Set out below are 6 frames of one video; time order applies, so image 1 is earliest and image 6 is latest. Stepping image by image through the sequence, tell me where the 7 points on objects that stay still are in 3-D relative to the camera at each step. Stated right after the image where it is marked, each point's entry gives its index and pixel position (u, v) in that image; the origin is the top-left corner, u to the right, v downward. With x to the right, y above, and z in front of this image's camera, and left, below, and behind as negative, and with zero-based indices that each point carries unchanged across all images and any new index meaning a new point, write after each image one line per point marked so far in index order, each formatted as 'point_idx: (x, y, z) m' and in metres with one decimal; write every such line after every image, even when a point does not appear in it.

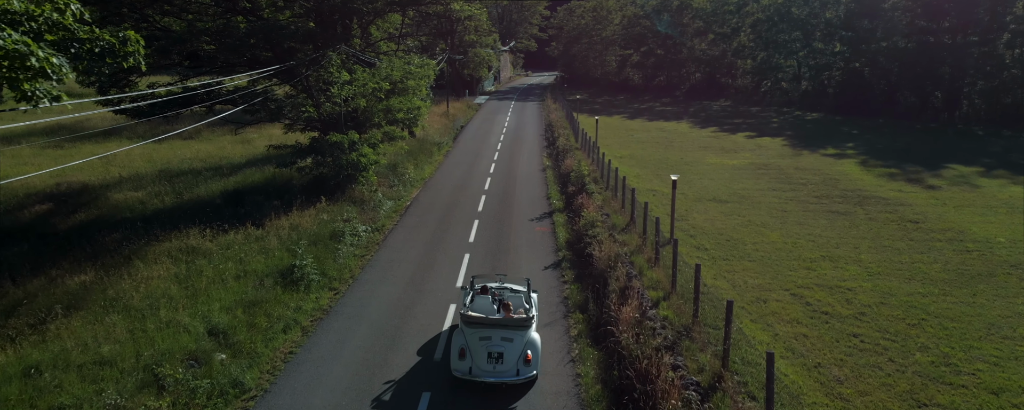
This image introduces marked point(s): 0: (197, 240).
0: (-8.4, -0.9, +19.0) m
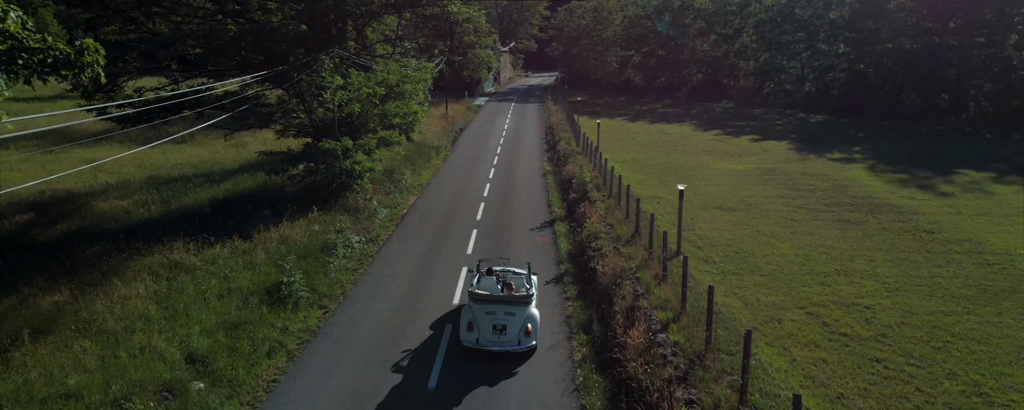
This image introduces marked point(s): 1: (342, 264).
0: (-8.4, -1.3, +18.1) m
1: (-4.7, -1.6, +19.4) m
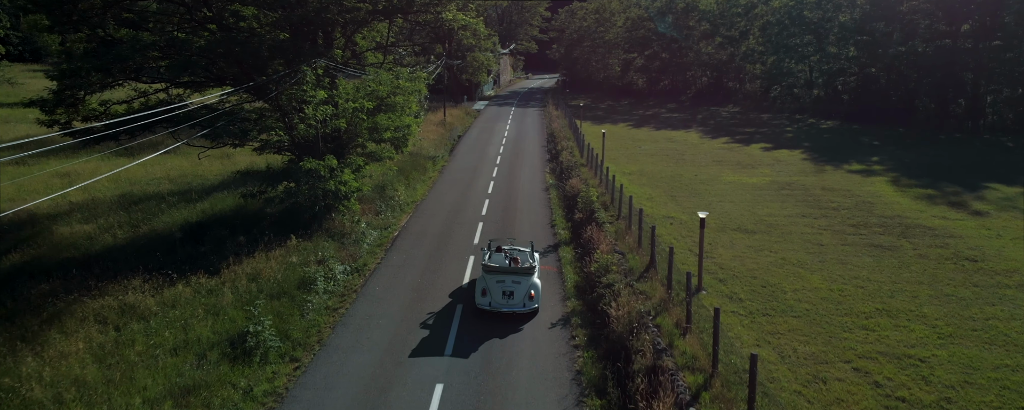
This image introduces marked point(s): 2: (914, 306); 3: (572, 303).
0: (-8.4, -2.0, +15.9) m
1: (-4.6, -2.4, +17.3) m
2: (+10.0, -2.5, +17.6) m
3: (+1.5, -2.5, +18.0) m
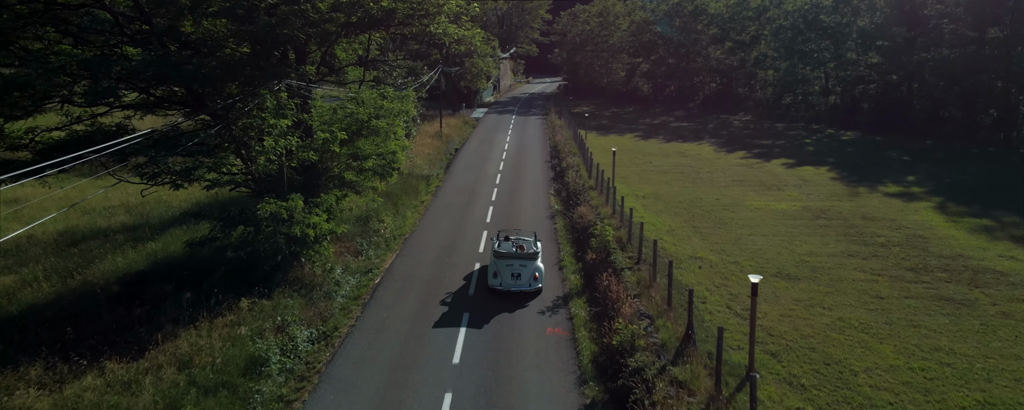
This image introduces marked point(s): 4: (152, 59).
0: (-8.4, -3.3, +12.2) m
1: (-4.6, -3.6, +13.6) m
2: (+10.0, -3.8, +13.9) m
3: (+1.6, -3.7, +14.3) m
4: (-8.7, +3.8, +17.8) m
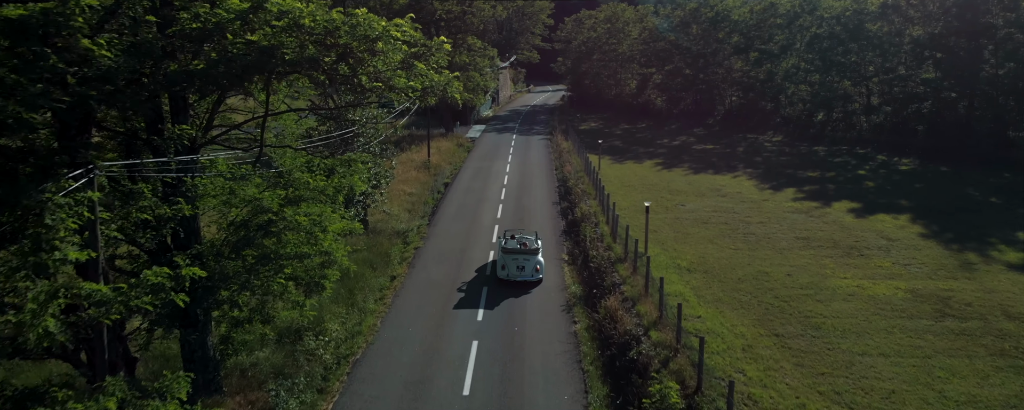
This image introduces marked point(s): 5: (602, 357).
0: (-8.3, -5.9, +3.7) m
1: (-4.5, -6.3, +5.1) m
2: (+10.1, -6.4, +5.4) m
3: (+1.7, -6.4, +5.8) m
4: (-8.6, +1.2, +9.4) m
5: (+2.3, -4.1, +17.6) m
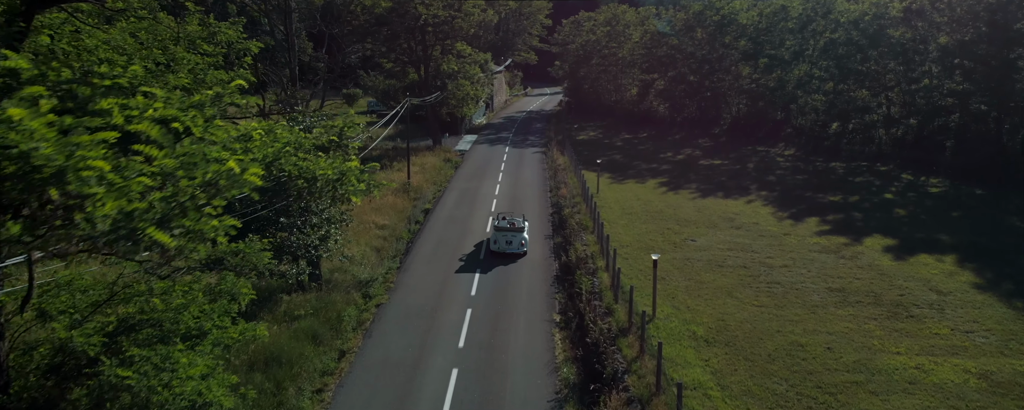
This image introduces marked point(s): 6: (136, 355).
0: (-8.9, -7.6, -0.9) m
1: (-5.1, -8.0, +0.5) m
2: (+9.5, -8.2, +0.8) m
3: (+1.0, -8.1, +1.2) m
4: (-9.2, -0.5, +4.7) m
5: (+1.7, -5.8, +13.0) m
6: (-4.6, -1.7, +9.3) m
